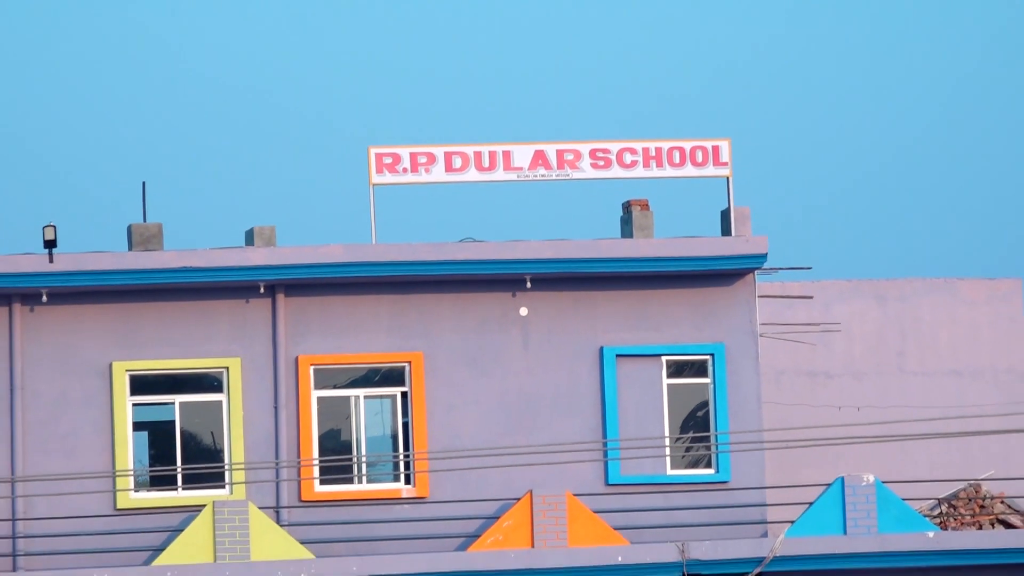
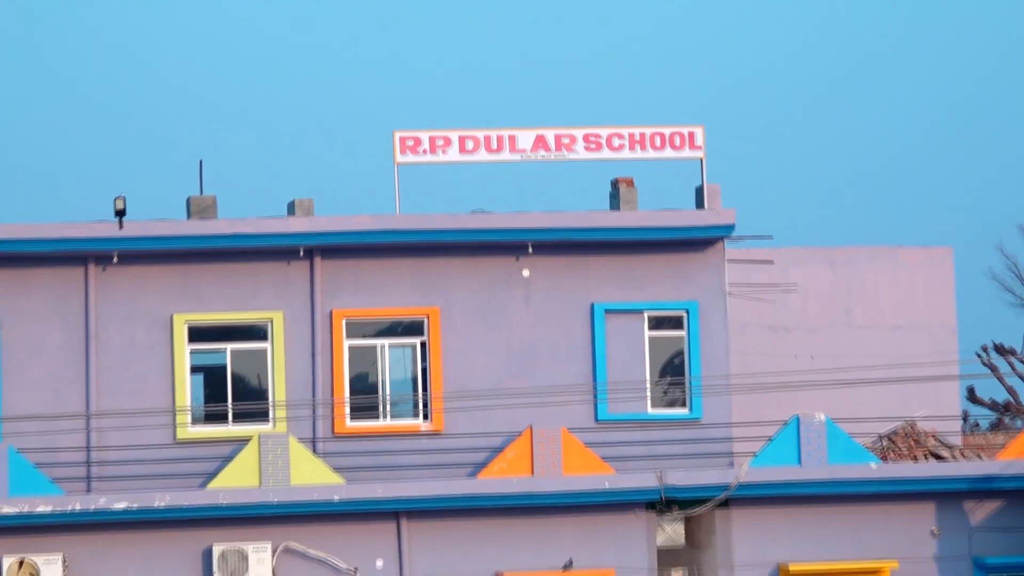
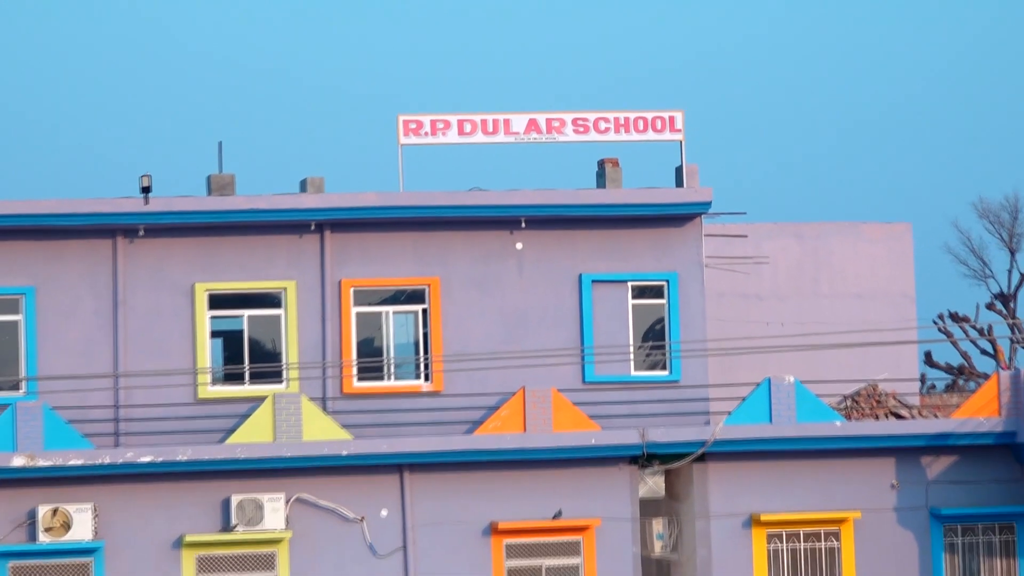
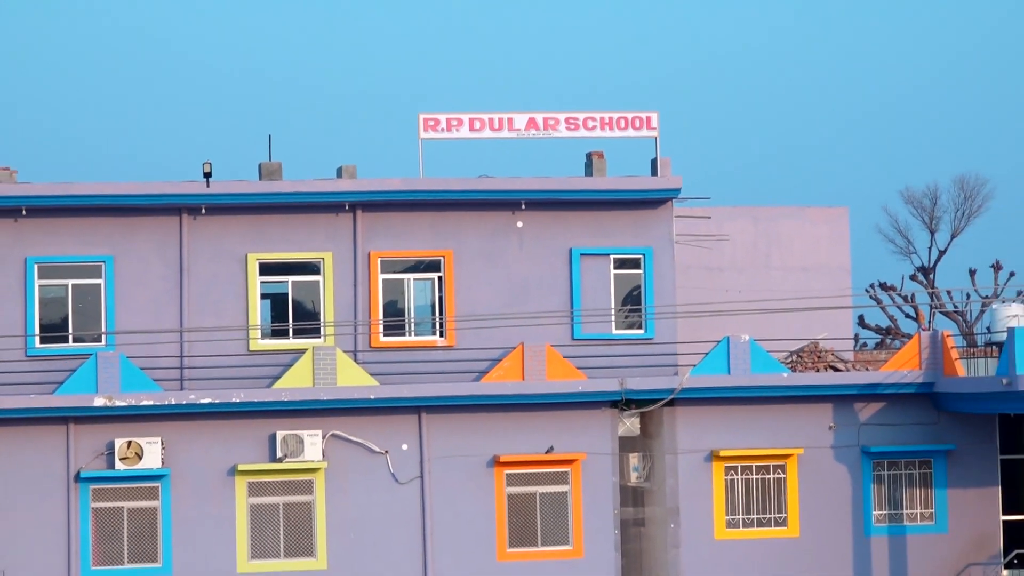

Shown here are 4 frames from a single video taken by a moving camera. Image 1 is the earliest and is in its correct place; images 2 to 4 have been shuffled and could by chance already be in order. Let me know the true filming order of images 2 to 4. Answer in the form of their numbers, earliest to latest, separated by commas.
2, 3, 4
